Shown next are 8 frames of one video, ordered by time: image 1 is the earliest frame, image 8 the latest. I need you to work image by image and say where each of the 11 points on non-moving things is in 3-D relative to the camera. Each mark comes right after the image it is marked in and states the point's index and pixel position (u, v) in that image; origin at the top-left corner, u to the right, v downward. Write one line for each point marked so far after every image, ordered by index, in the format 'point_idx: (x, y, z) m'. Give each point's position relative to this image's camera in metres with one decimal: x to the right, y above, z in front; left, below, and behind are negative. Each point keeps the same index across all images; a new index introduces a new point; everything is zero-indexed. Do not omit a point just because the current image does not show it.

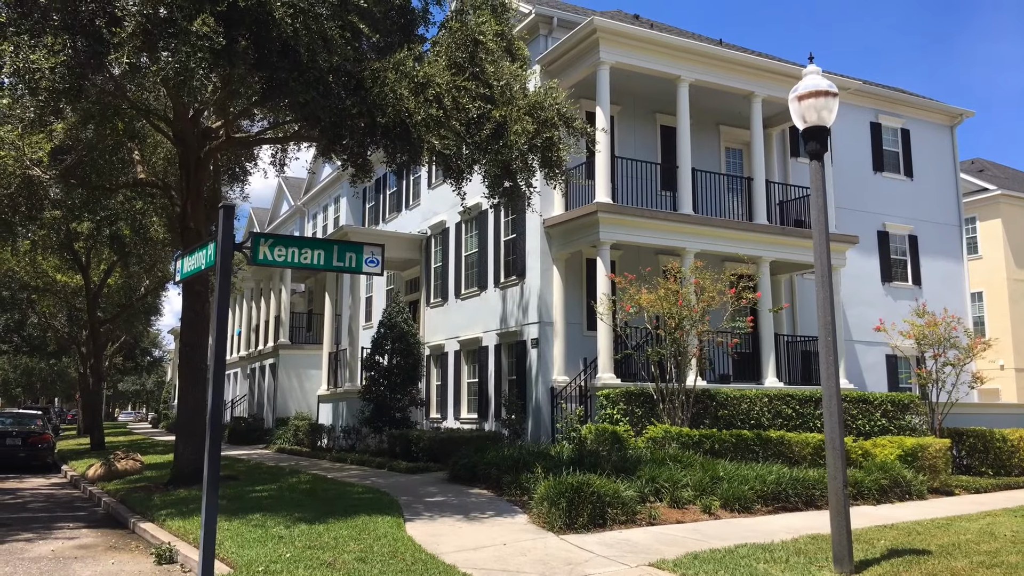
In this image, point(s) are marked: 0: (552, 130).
0: (+0.4, +1.9, +10.2) m
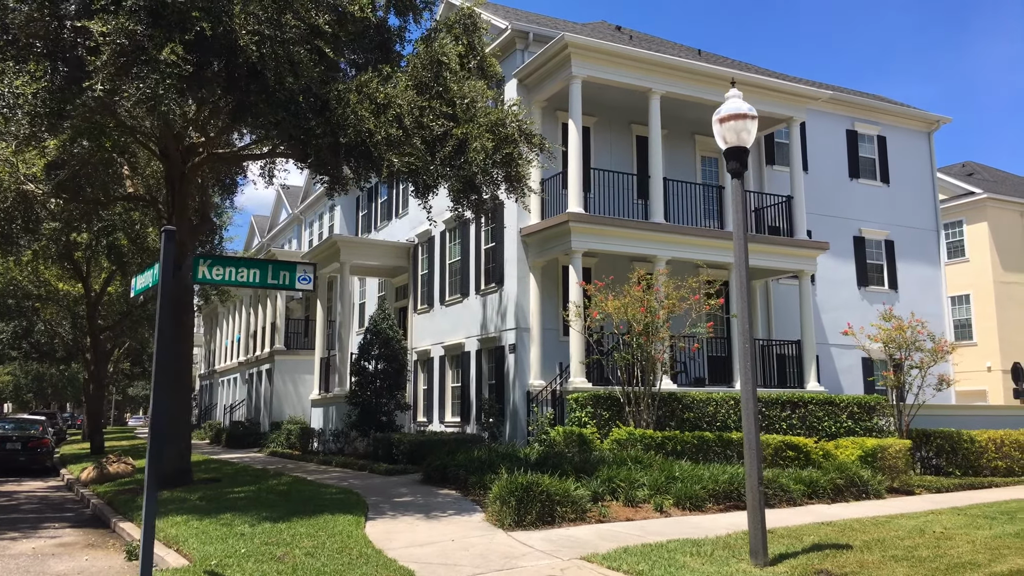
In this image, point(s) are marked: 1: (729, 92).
0: (0.0, +1.8, +10.7) m
1: (+1.9, +1.7, +7.3) m
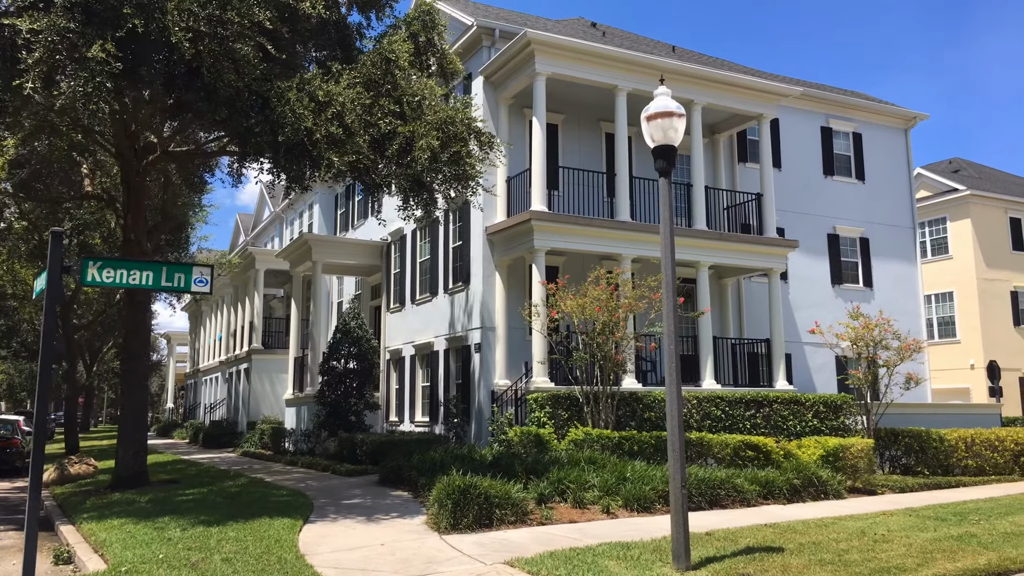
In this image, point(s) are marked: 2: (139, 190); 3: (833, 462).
0: (-0.7, +1.8, +10.6) m
1: (+1.3, +1.7, +7.2) m
2: (-5.8, +1.5, +12.8) m
3: (+4.9, -2.7, +12.7) m
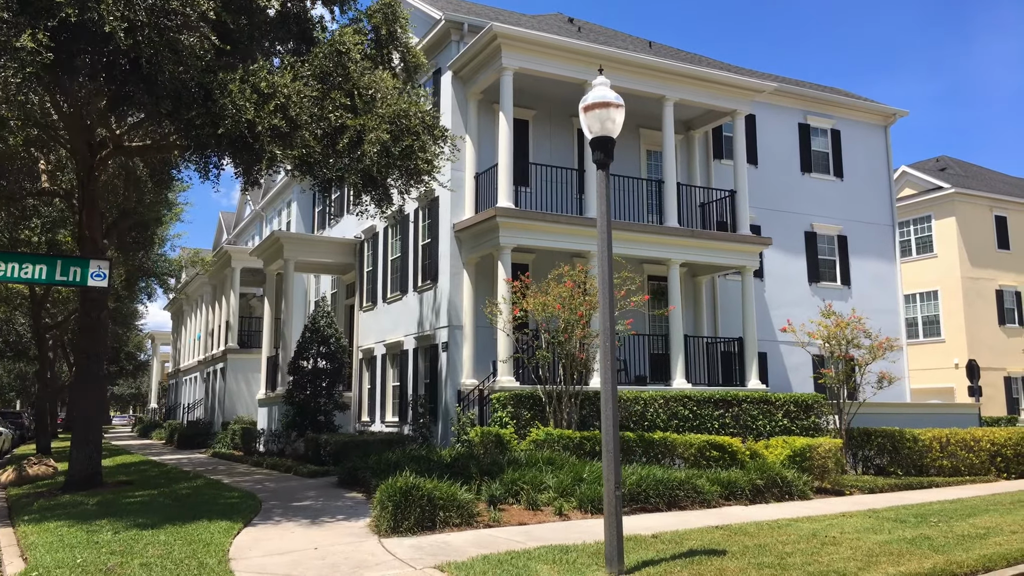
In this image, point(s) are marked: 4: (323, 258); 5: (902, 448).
0: (-1.3, +1.9, +10.4) m
1: (+0.7, +1.8, +7.0) m
2: (-6.3, +1.5, +12.5) m
3: (+4.3, -2.6, +12.5) m
4: (-4.5, +0.7, +19.7) m
5: (+7.0, -2.9, +15.0) m
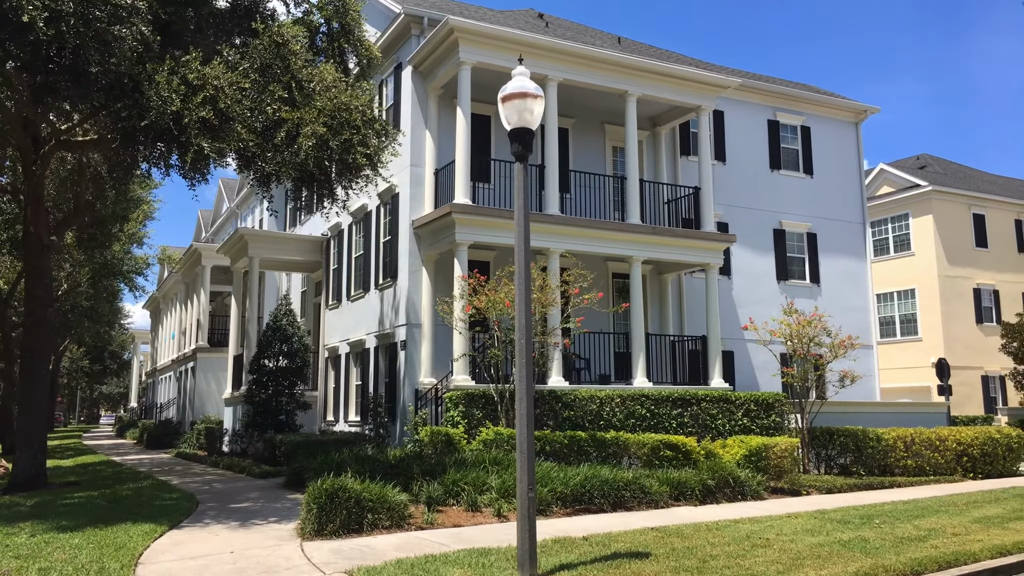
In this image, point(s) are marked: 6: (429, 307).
0: (-2.0, +1.9, +10.2) m
1: (0.0, +1.8, +6.8) m
2: (-7.0, +1.6, +12.3) m
3: (+3.6, -2.6, +12.3) m
4: (-5.2, +0.8, +19.5) m
5: (+6.3, -2.8, +14.8) m
6: (-1.5, -0.4, +14.5) m
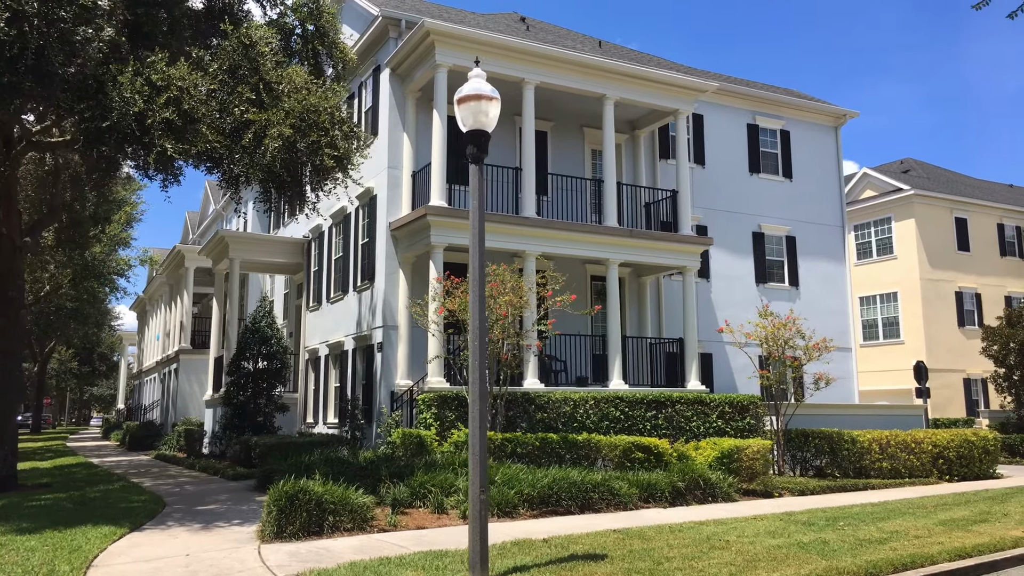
0: (-2.3, +1.9, +10.2) m
1: (-0.3, +1.8, +6.8) m
2: (-7.4, +1.6, +12.3) m
3: (+3.2, -2.6, +12.3) m
4: (-5.7, +0.7, +19.4) m
5: (+5.9, -2.9, +14.9) m
6: (-1.9, -0.4, +14.5) m
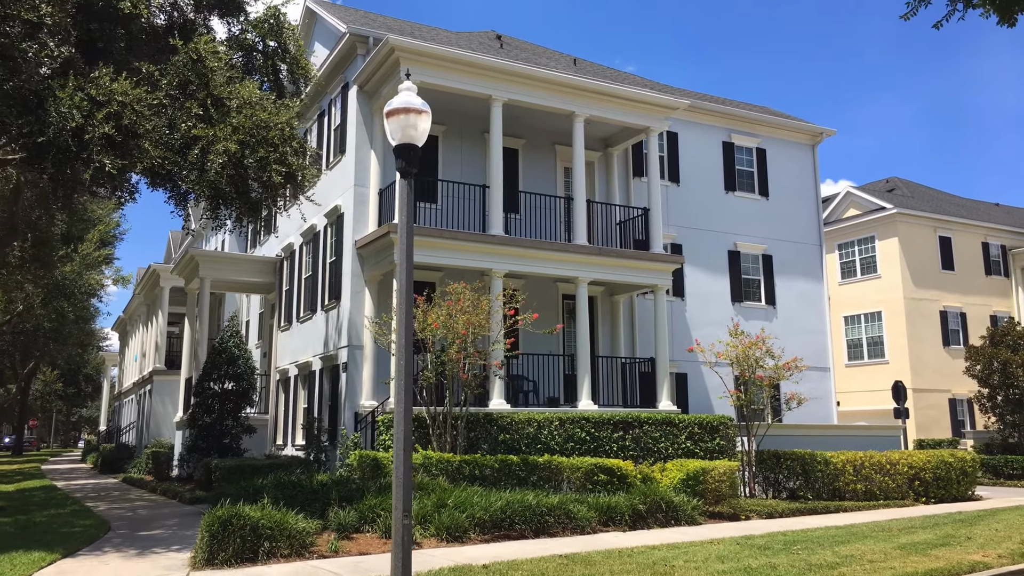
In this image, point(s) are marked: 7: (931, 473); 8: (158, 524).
0: (-2.9, +1.7, +10.0) m
1: (-0.9, +1.6, +6.6) m
2: (-8.0, +1.3, +12.1) m
3: (+2.6, -2.9, +12.1) m
4: (-6.3, +0.3, +19.2) m
5: (+5.3, -3.2, +14.6) m
6: (-2.5, -0.7, +14.2) m
7: (+7.7, -3.4, +15.2) m
8: (-4.5, -3.0, +10.6) m
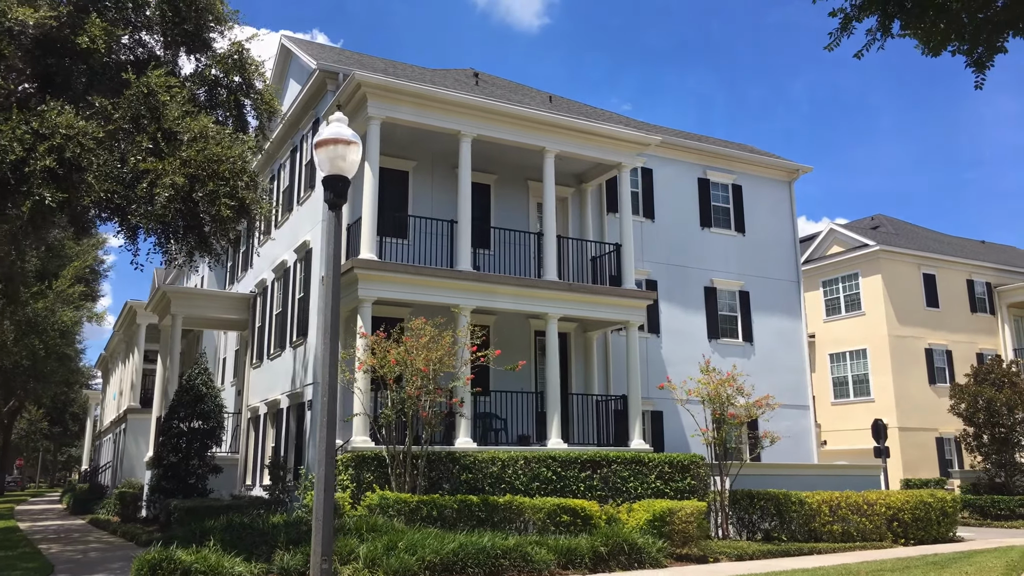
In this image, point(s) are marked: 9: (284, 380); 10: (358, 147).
0: (-3.5, +1.2, +9.9) m
1: (-1.4, +1.4, +6.5) m
2: (-8.6, +0.8, +12.0) m
3: (+2.1, -3.4, +11.7) m
4: (-6.8, -0.6, +19.1) m
5: (+4.8, -3.9, +14.3) m
6: (-3.0, -1.3, +14.0) m
7: (+7.1, -4.0, +14.9) m
8: (-5.0, -3.4, +10.3) m
9: (-4.3, -1.7, +15.8) m
10: (-1.2, +1.1, +6.4) m
